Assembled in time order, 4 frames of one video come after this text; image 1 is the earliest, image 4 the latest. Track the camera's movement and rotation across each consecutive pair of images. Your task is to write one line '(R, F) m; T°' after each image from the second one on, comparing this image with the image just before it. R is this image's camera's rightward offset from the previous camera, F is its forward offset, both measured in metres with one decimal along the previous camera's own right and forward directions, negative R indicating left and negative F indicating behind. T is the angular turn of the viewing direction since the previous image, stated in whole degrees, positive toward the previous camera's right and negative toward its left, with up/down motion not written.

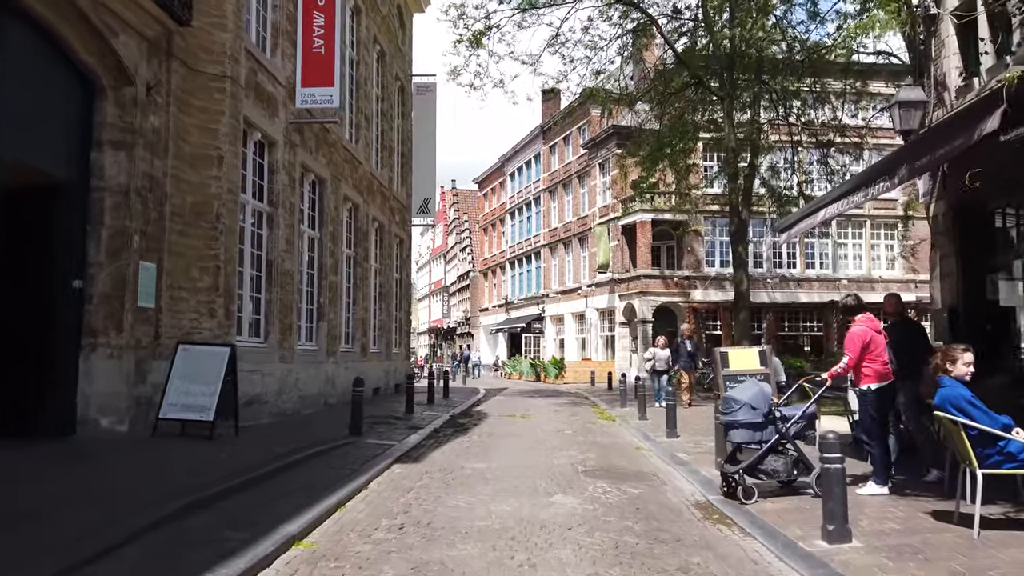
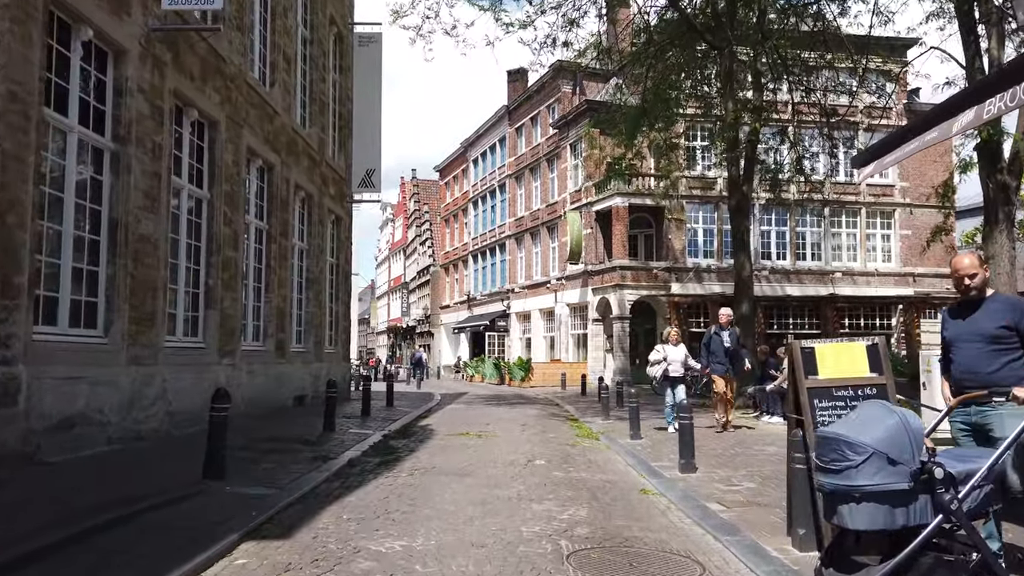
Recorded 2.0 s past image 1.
(+0.2, +3.9) m; +3°
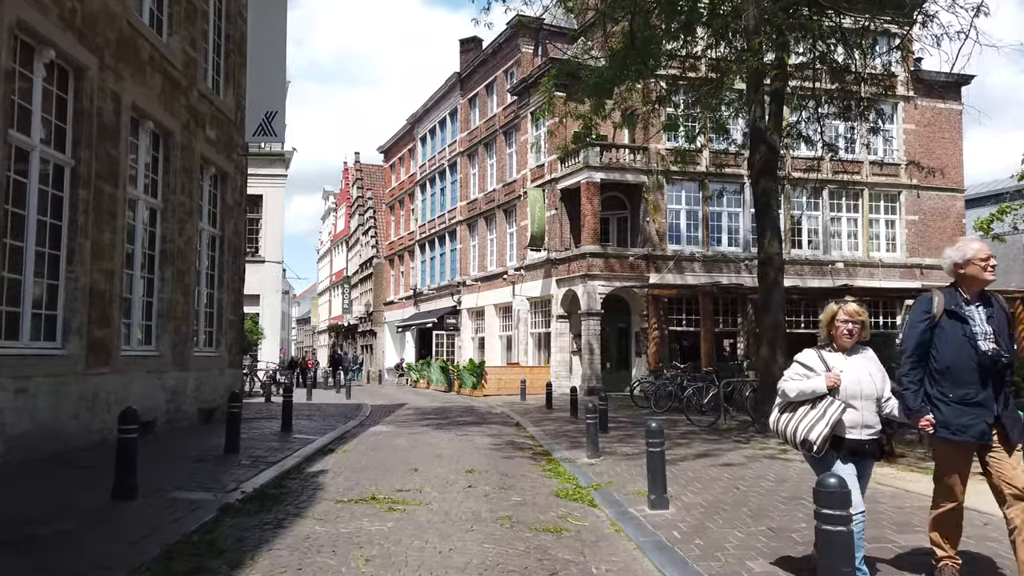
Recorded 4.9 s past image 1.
(+0.2, +5.1) m; +4°
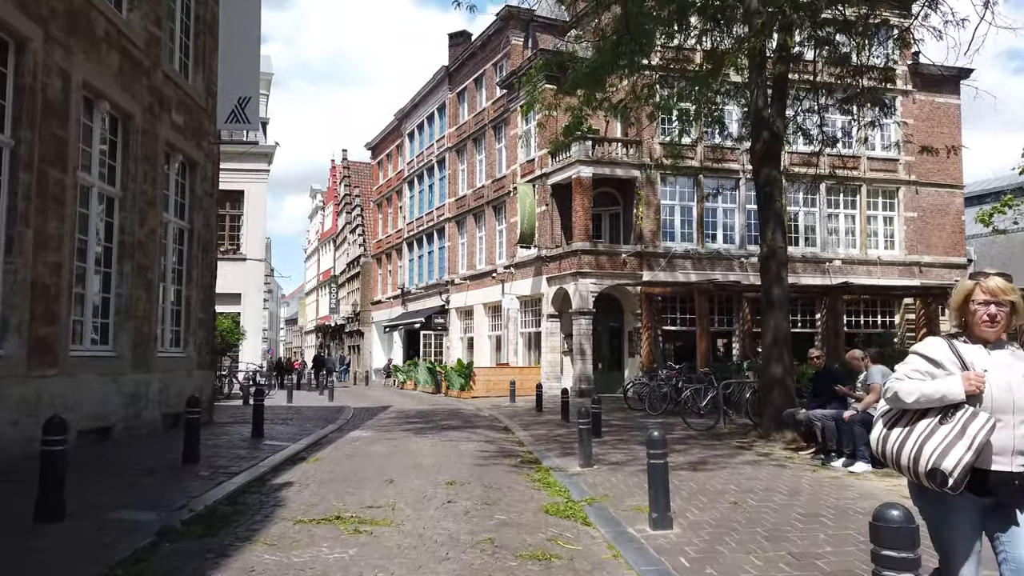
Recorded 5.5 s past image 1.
(+0.1, +0.9) m; +1°
